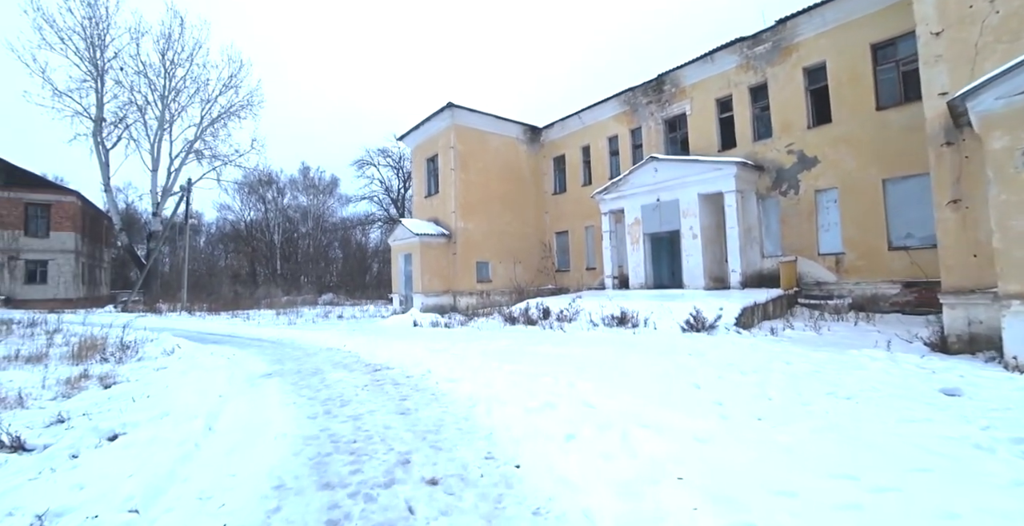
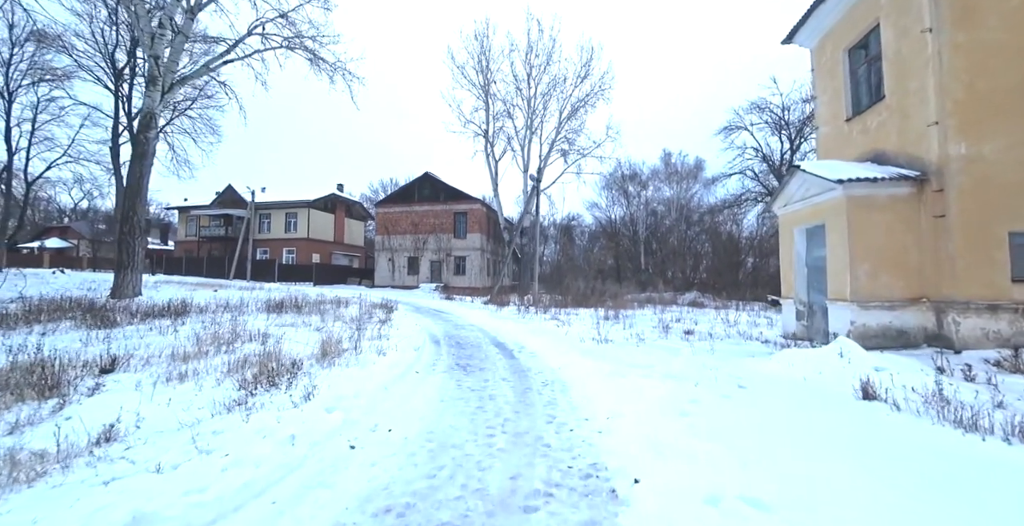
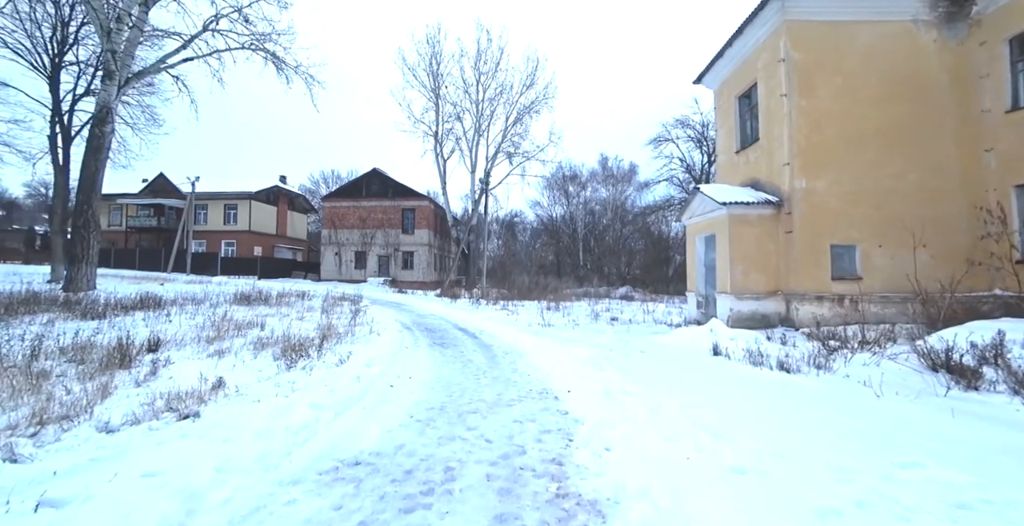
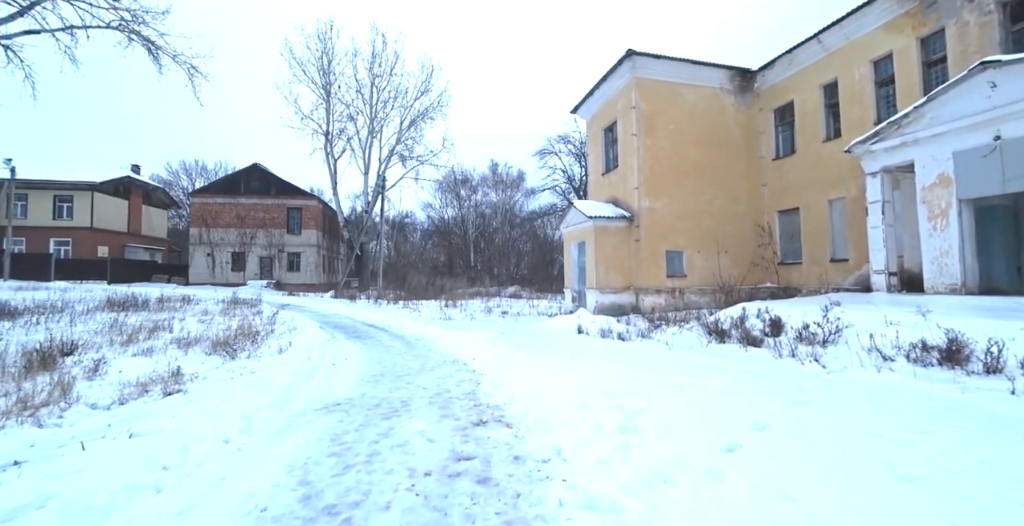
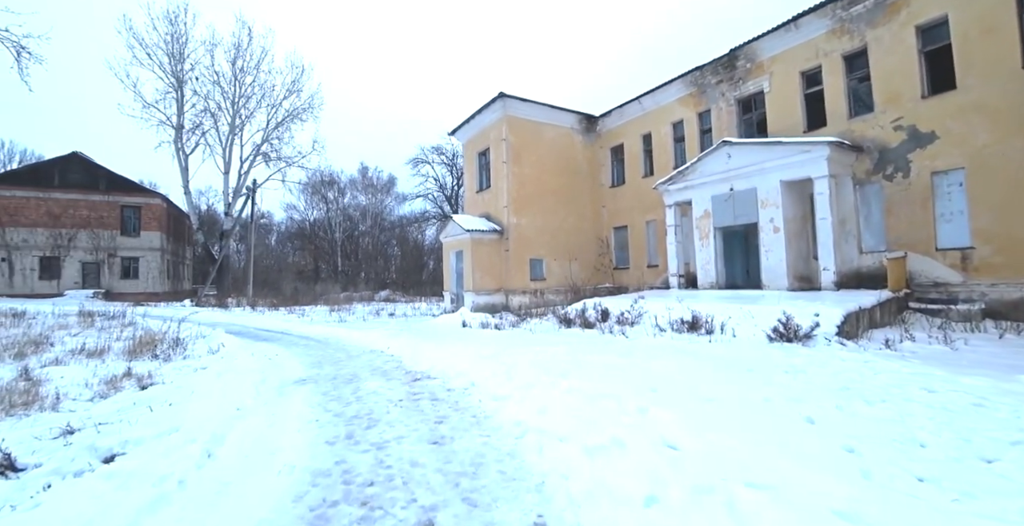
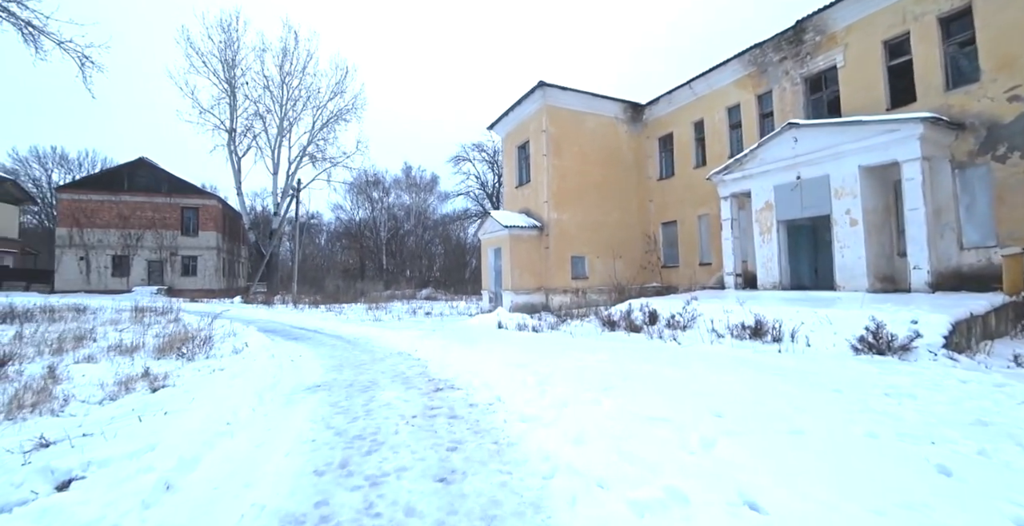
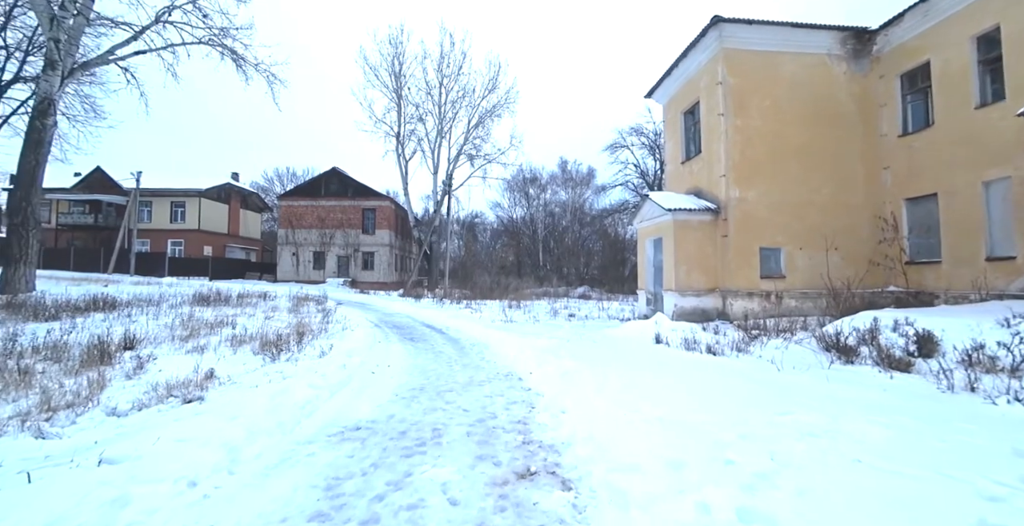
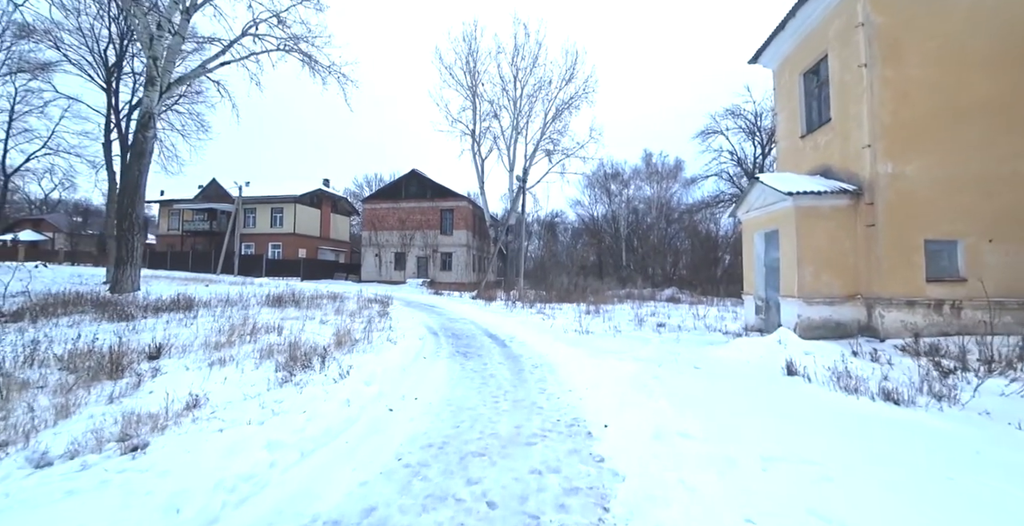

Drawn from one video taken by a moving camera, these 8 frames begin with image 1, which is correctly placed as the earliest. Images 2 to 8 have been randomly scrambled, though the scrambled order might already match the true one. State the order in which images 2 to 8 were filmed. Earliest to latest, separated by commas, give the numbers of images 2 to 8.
5, 6, 4, 7, 3, 8, 2
